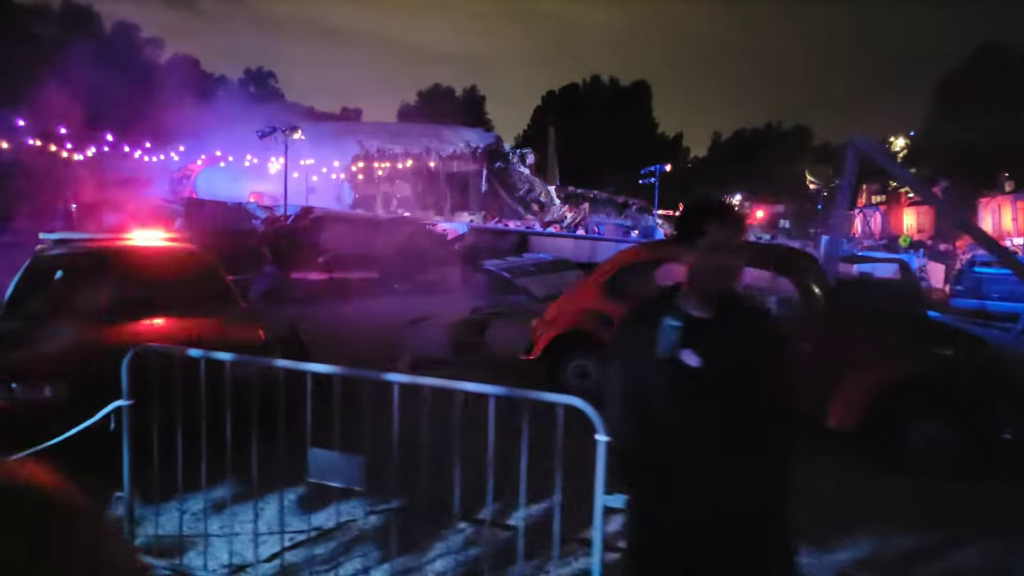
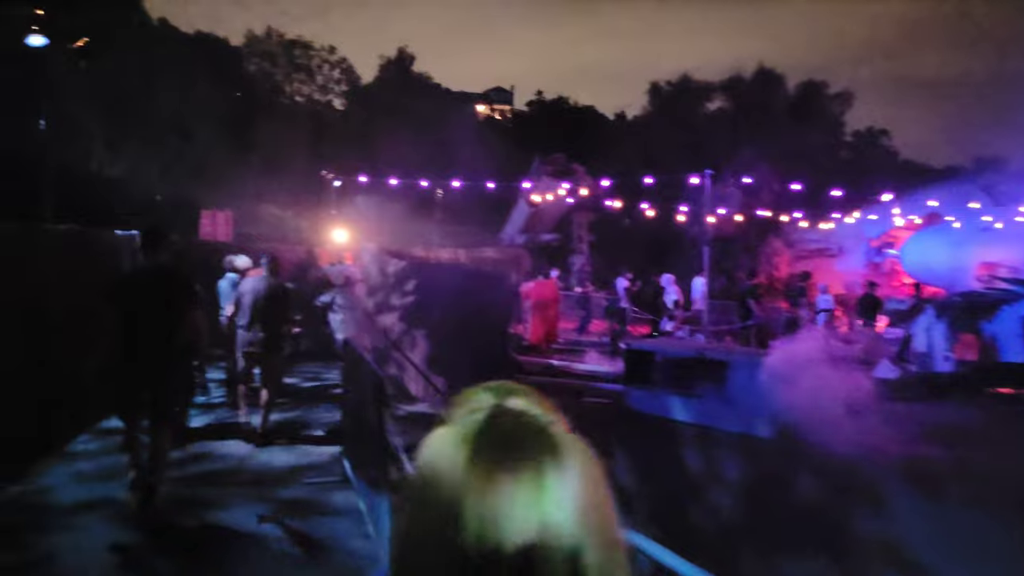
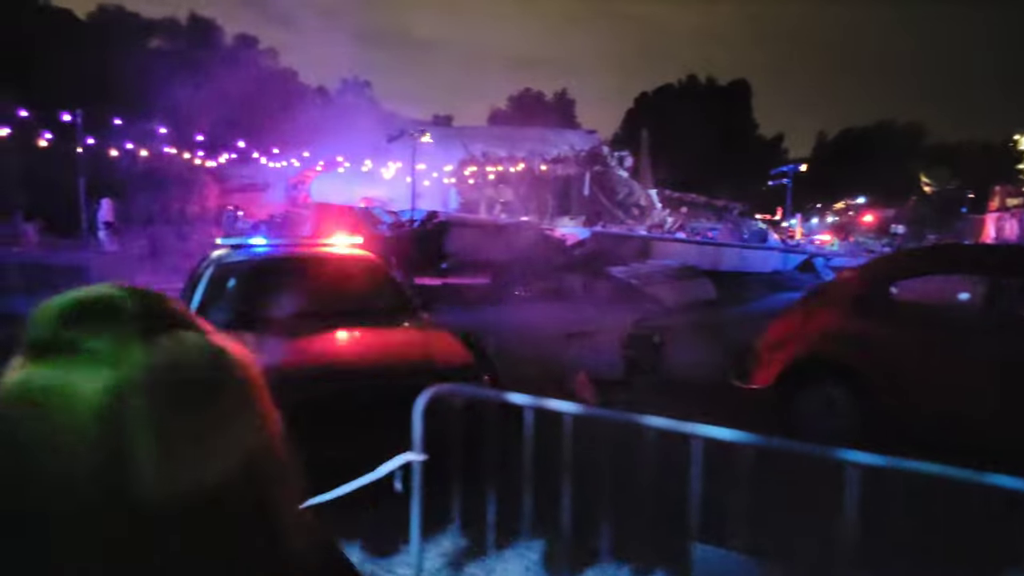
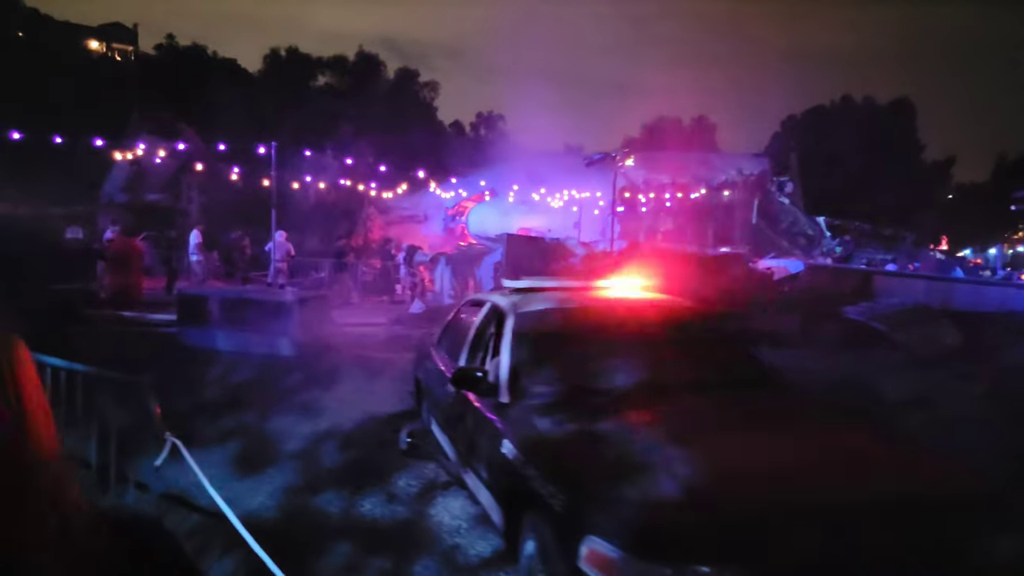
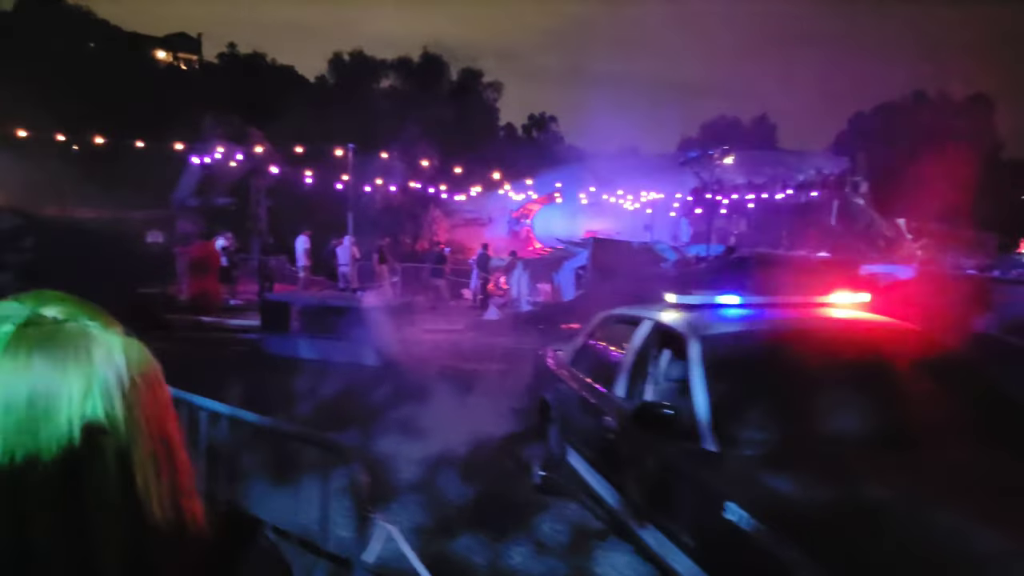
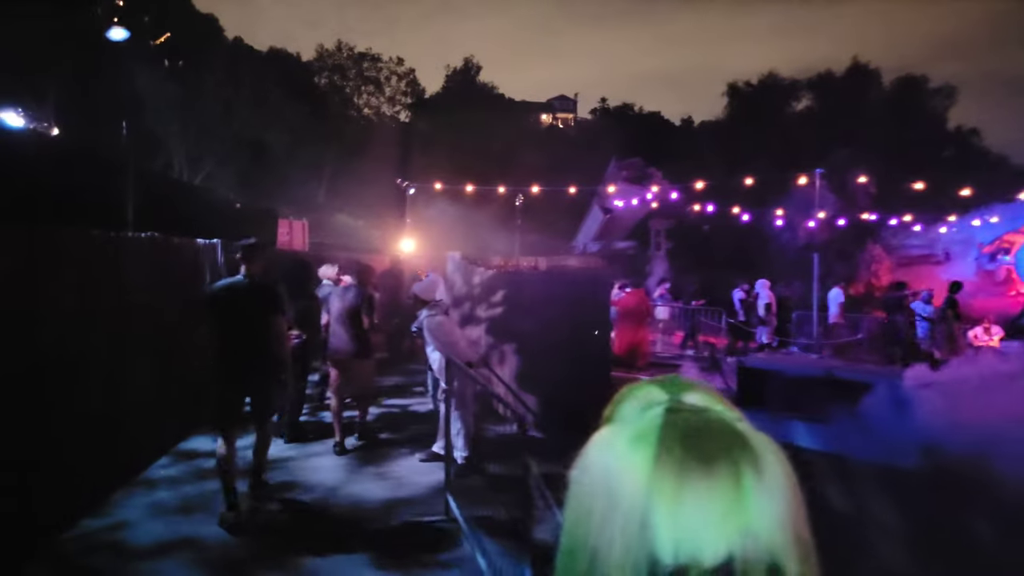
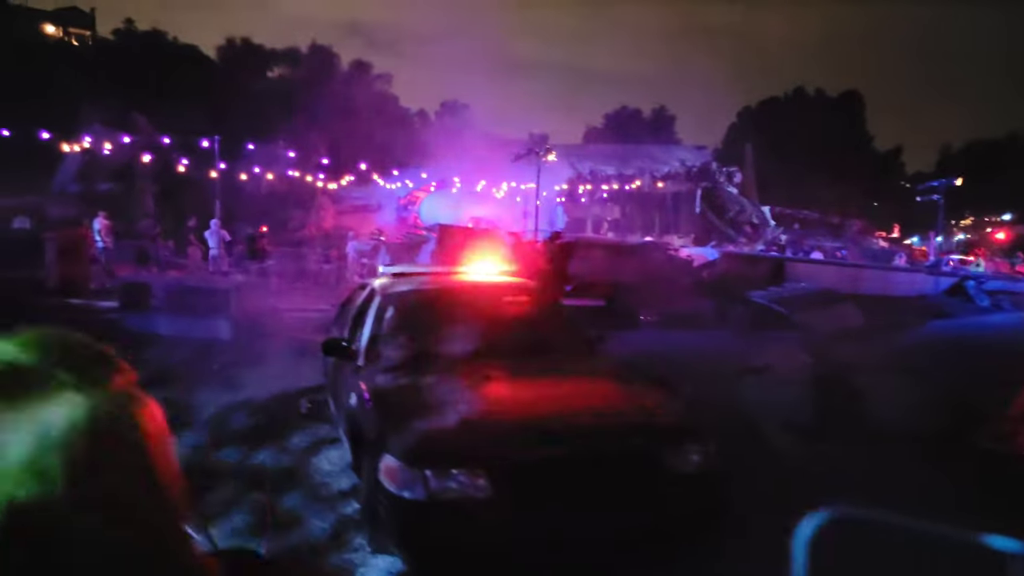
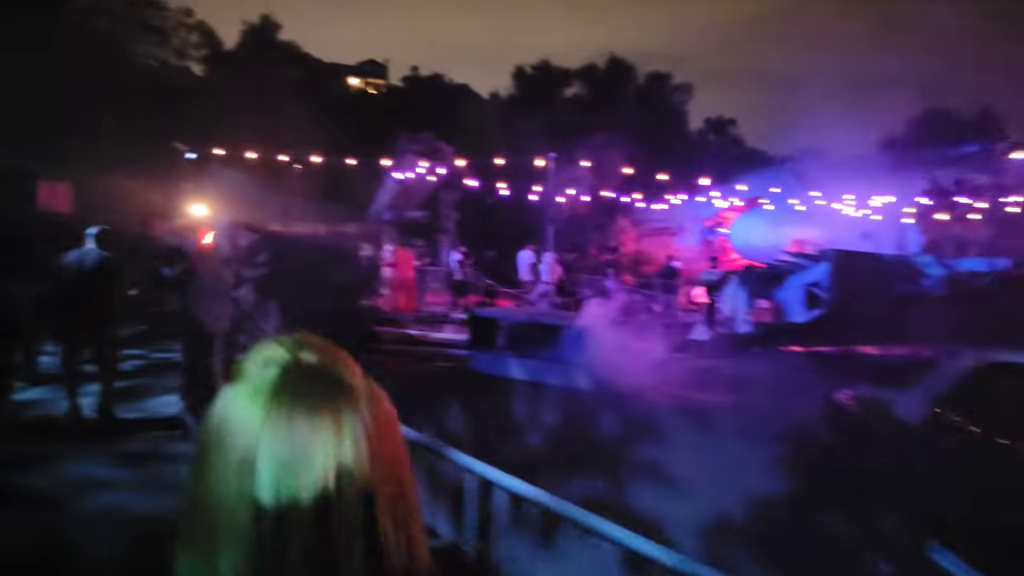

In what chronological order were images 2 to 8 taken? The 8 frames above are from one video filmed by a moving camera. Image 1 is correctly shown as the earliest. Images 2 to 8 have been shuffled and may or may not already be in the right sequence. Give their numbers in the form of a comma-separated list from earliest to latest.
3, 7, 4, 5, 8, 2, 6
